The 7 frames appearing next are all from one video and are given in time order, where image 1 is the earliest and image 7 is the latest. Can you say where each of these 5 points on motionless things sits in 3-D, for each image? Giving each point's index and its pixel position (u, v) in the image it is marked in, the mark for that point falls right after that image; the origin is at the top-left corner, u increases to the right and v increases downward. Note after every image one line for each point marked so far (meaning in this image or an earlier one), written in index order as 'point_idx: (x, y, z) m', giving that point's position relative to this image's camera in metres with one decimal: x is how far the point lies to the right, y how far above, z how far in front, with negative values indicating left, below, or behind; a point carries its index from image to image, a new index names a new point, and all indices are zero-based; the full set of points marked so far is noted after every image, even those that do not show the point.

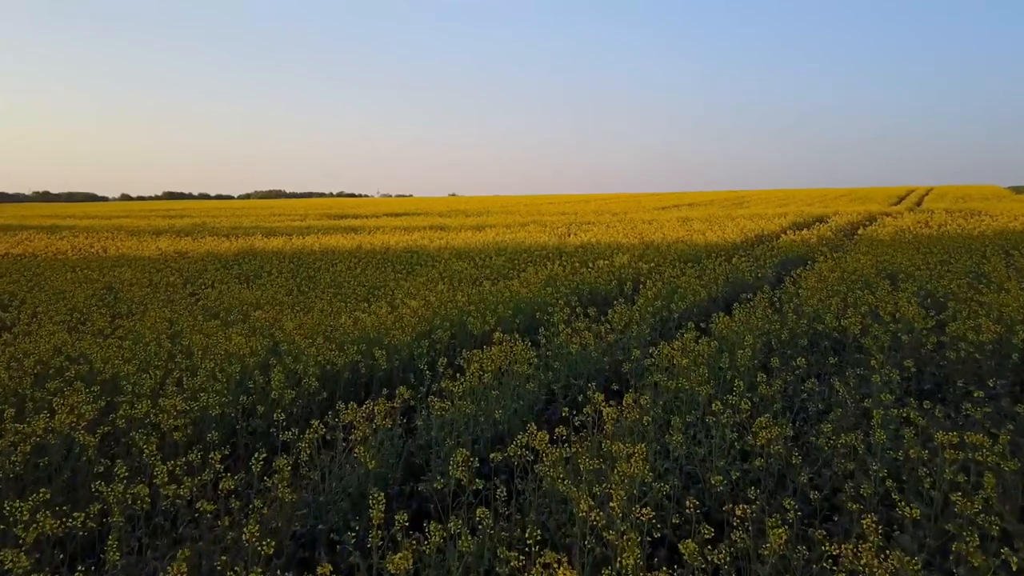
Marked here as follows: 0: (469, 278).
0: (-0.8, +0.2, +11.8) m
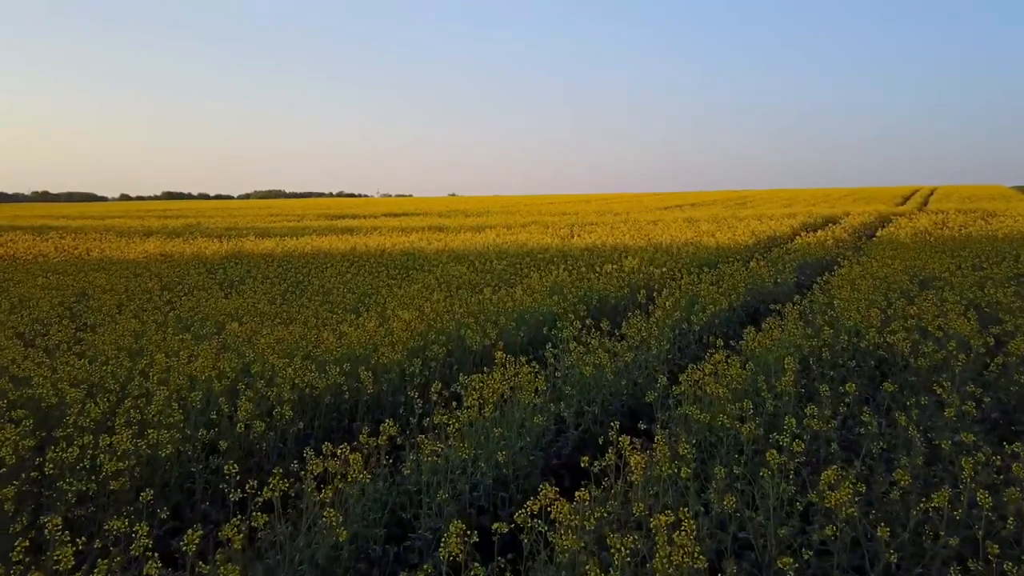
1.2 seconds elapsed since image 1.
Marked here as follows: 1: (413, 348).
0: (-0.8, +0.1, +11.0) m
1: (-1.1, -0.7, +7.3) m
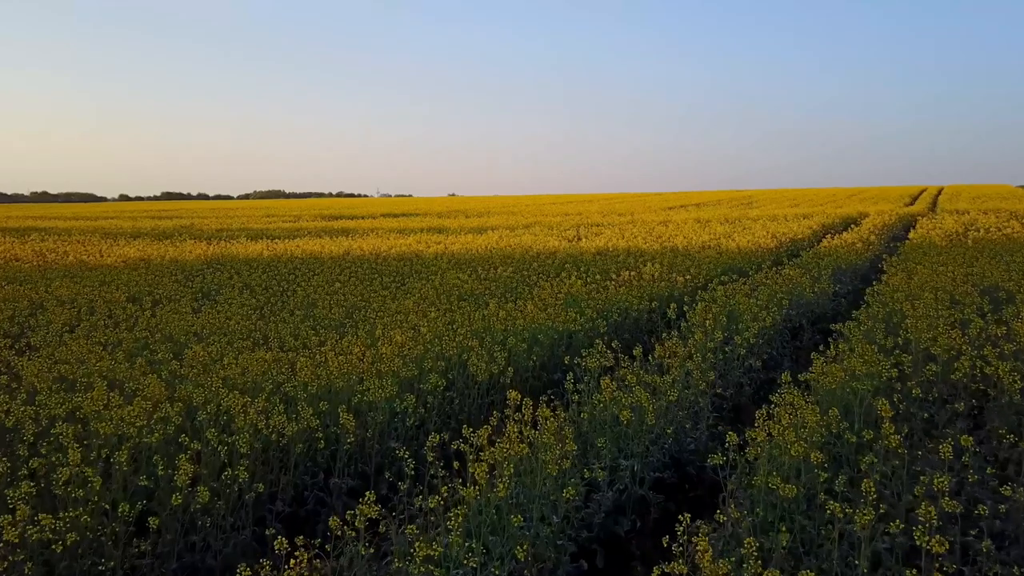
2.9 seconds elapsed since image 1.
0: (-0.6, -0.1, +9.7) m
1: (-1.0, -0.9, +6.0) m
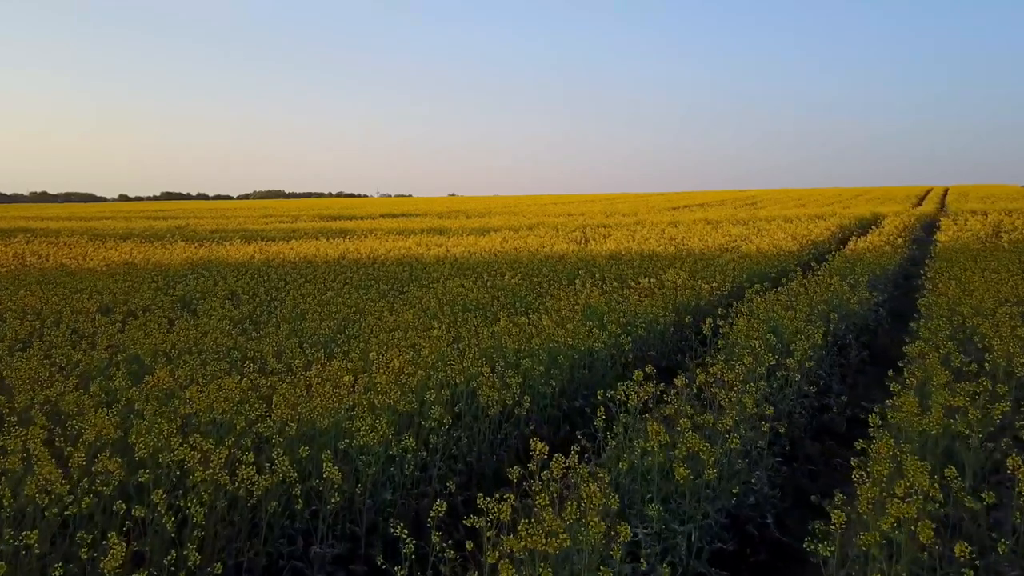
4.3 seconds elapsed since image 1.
0: (-0.5, -0.2, +8.8) m
1: (-0.8, -1.0, +5.1) m
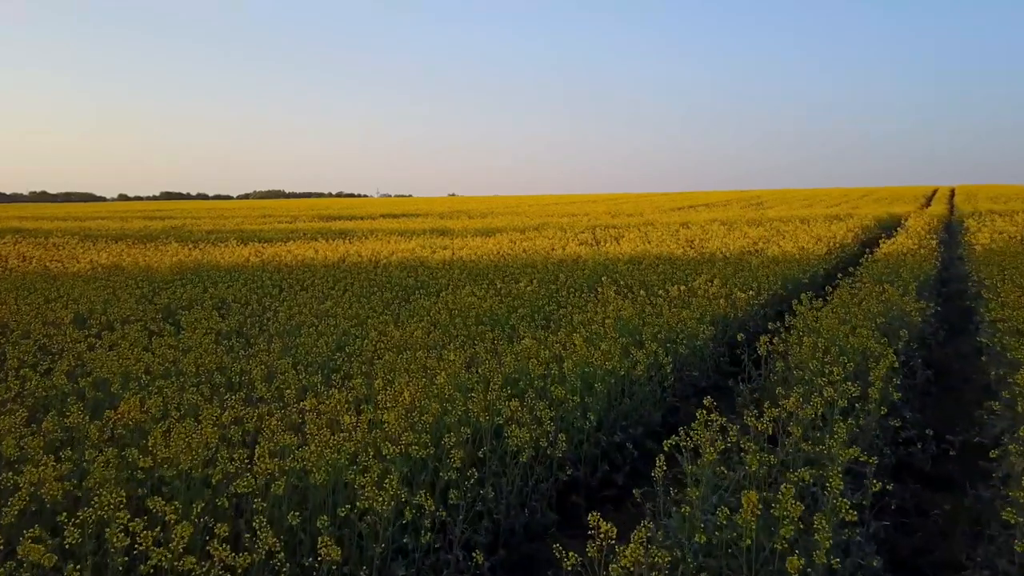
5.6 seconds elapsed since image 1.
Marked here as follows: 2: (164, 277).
0: (-0.2, -0.4, +7.9) m
1: (-0.6, -1.2, +4.1) m
2: (-6.8, +0.2, +12.6) m
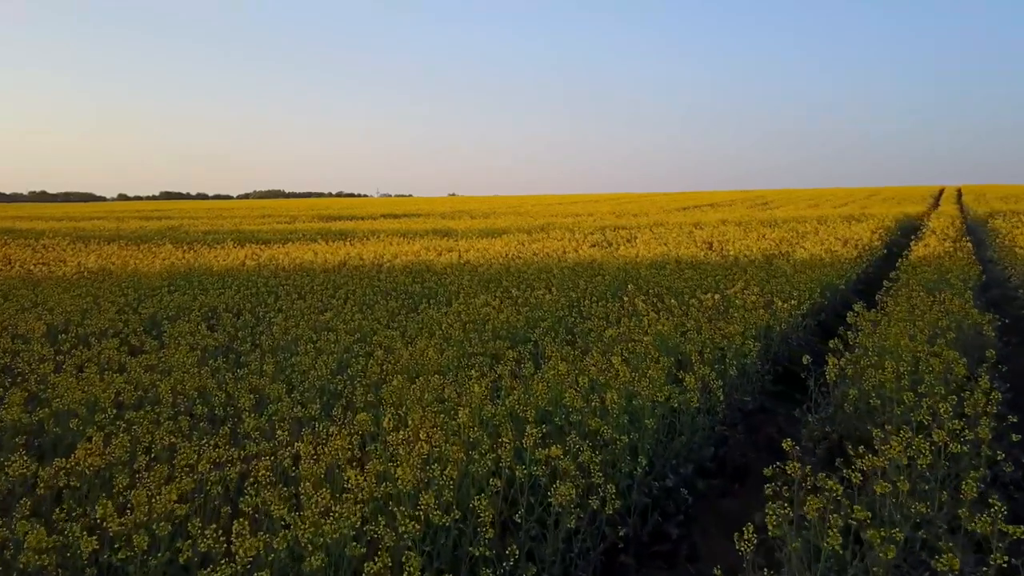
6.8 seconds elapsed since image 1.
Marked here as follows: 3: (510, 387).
0: (0.0, -0.5, +7.0) m
1: (-0.4, -1.3, +3.3) m
2: (-6.5, +0.1, +11.7) m
3: (0.0, -0.8, +5.1) m
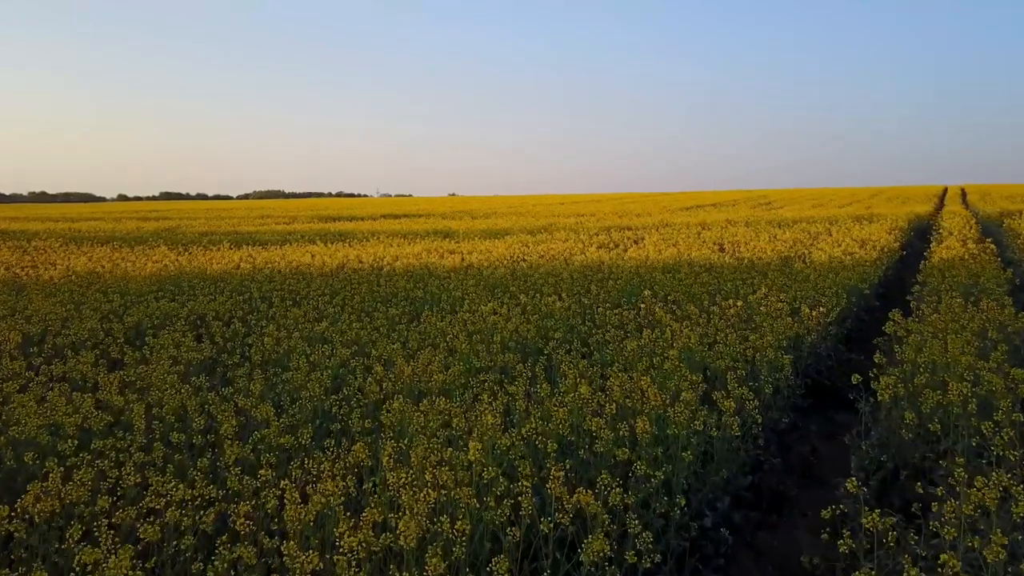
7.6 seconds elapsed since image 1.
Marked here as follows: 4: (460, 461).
0: (+0.1, -0.6, +6.4) m
1: (-0.2, -1.4, +2.7) m
2: (-6.4, 0.0, +11.1) m
3: (+0.1, -0.9, +4.5) m
4: (-0.3, -1.0, +3.7) m
